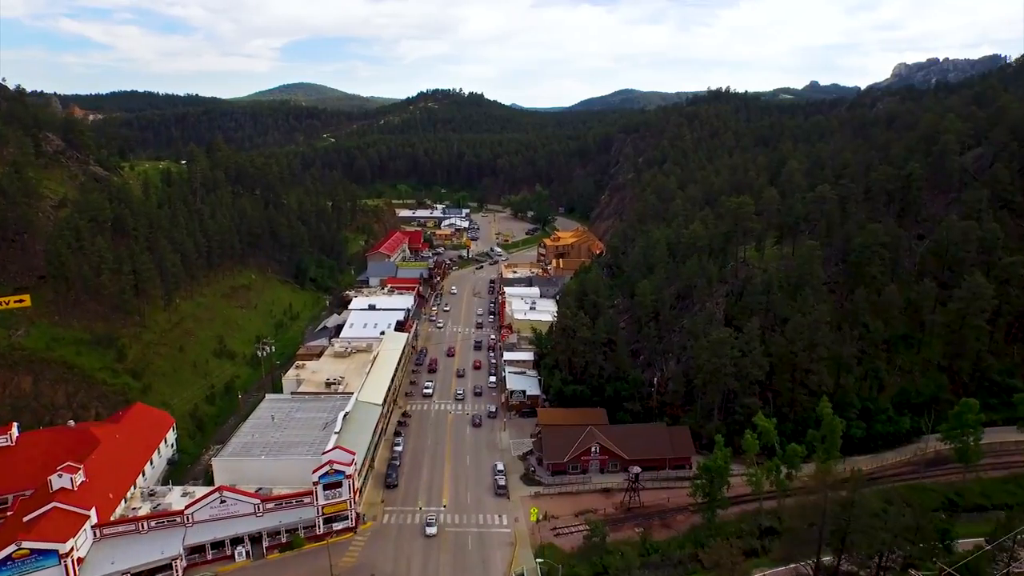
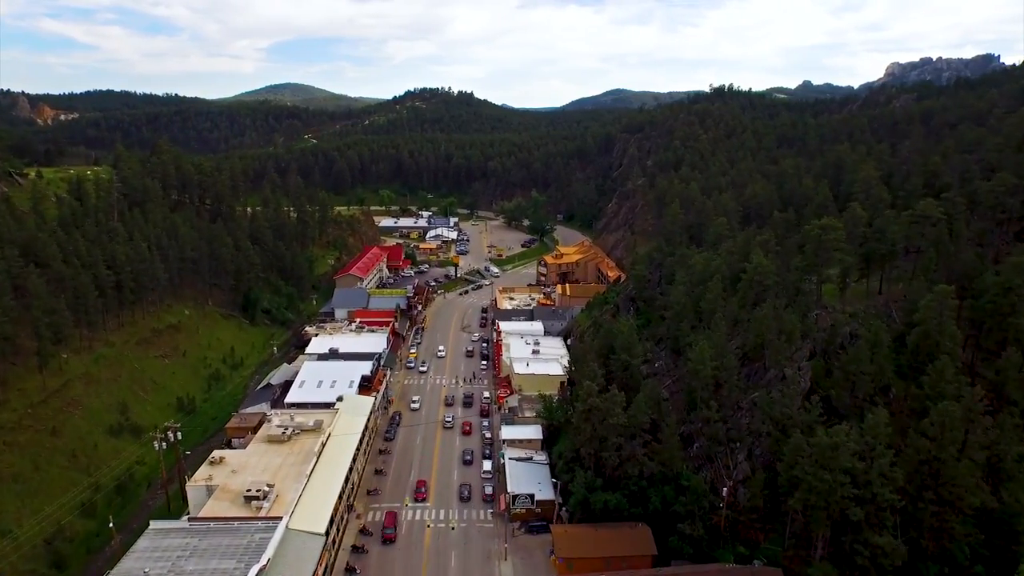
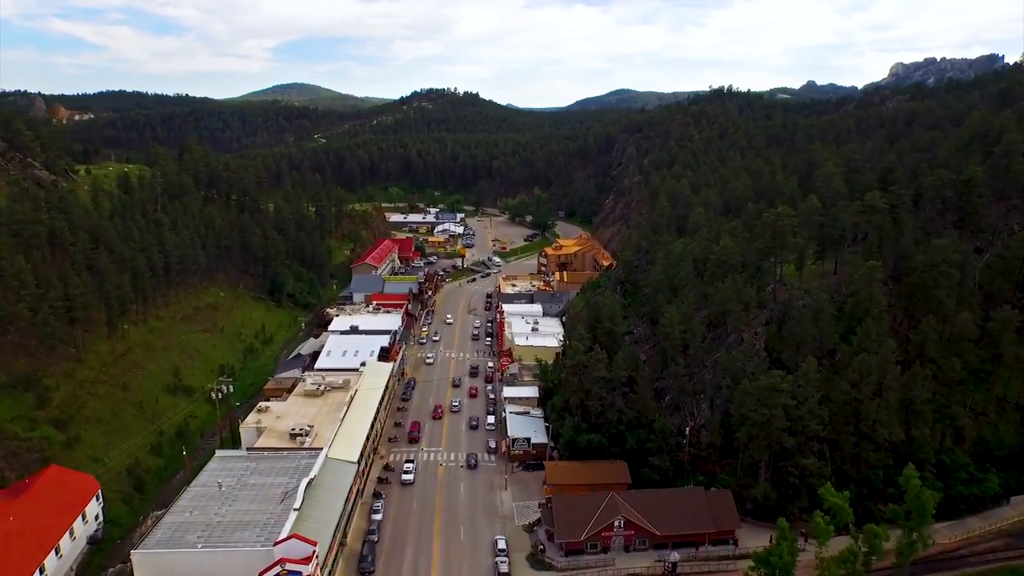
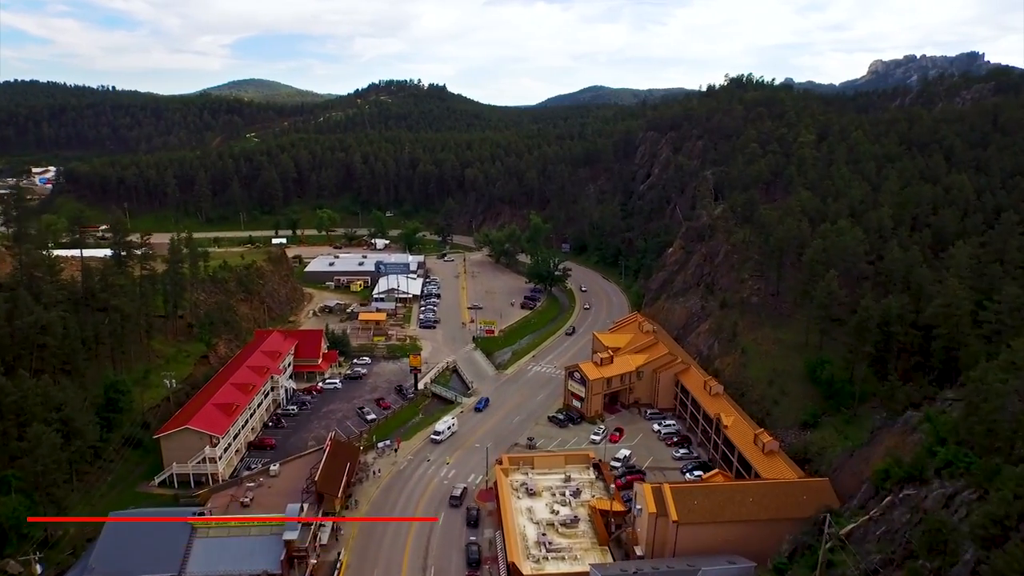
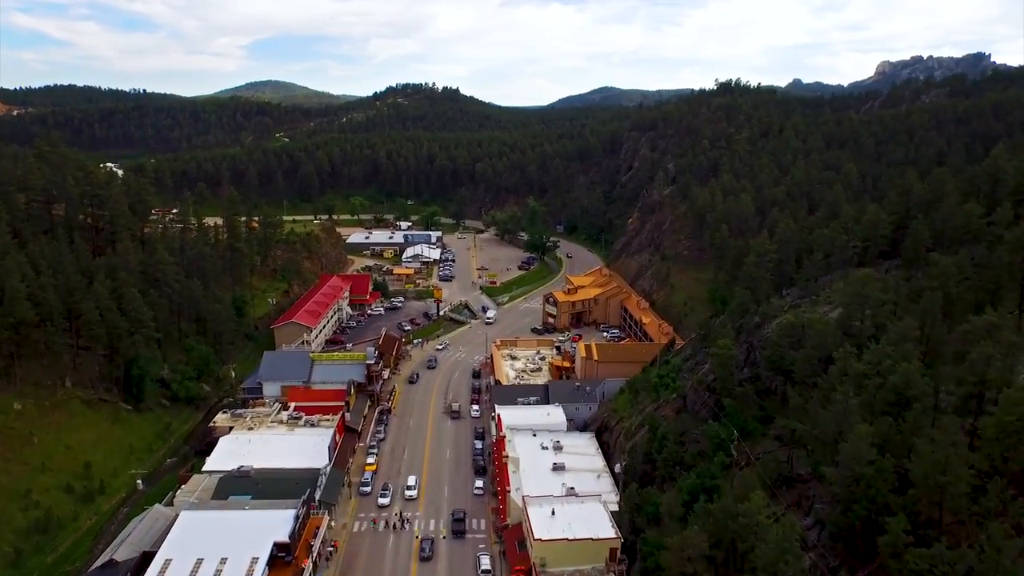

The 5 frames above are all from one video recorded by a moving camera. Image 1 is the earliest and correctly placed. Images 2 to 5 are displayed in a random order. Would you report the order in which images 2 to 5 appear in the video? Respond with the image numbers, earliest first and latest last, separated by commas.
3, 2, 5, 4
